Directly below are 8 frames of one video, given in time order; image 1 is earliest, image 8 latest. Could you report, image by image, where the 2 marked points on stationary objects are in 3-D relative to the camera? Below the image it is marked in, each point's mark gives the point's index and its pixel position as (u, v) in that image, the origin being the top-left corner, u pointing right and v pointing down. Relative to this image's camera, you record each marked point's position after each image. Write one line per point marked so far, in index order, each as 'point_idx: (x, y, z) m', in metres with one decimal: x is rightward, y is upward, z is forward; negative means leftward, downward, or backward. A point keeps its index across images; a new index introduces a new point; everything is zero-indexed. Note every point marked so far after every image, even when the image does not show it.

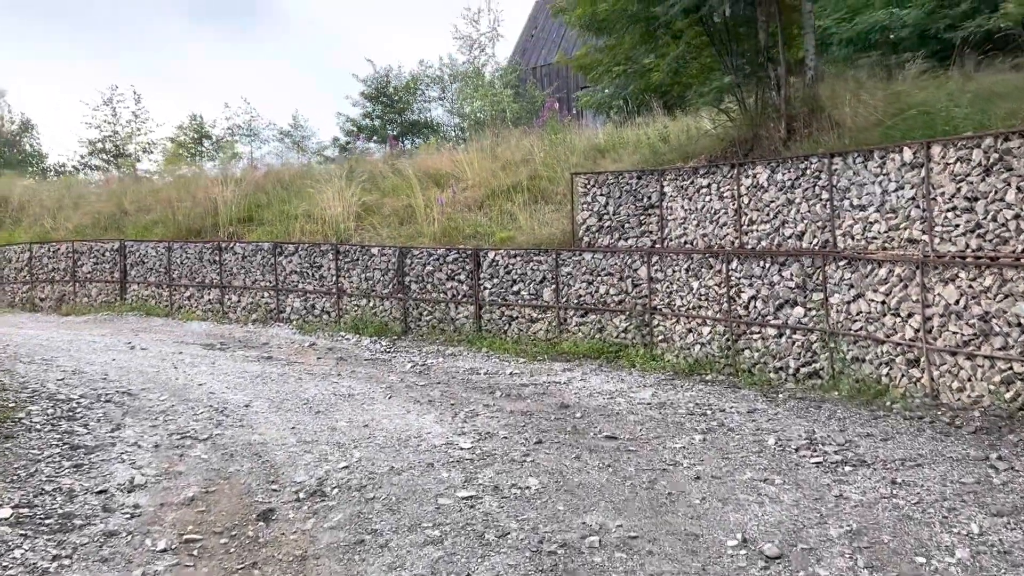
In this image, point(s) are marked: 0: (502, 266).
0: (-0.1, +0.2, +8.0) m
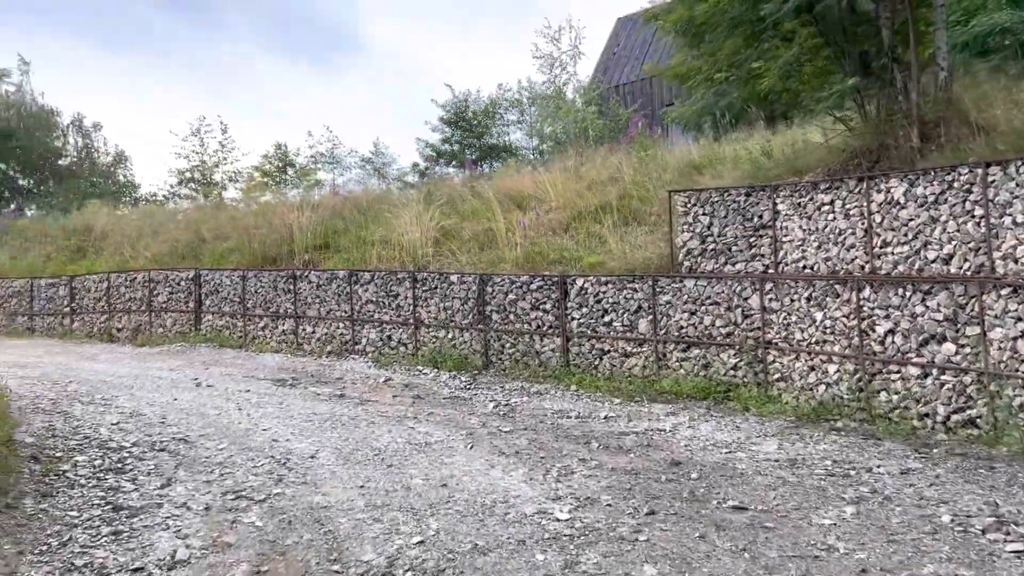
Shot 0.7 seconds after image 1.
0: (+0.7, -0.1, +7.3) m
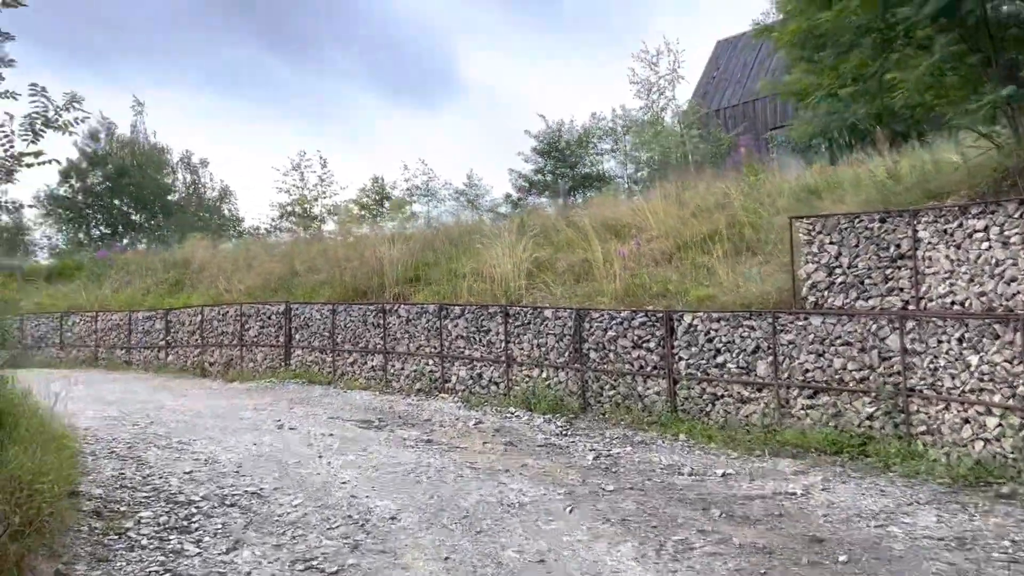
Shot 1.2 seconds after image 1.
0: (+1.5, -0.3, +6.6) m
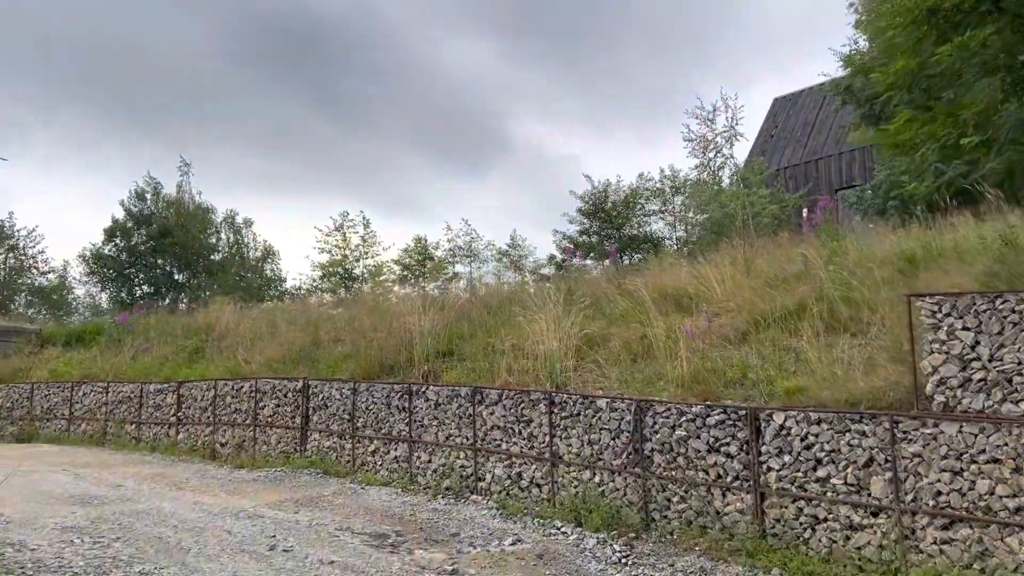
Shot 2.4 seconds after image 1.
0: (+1.8, -0.9, +5.3) m
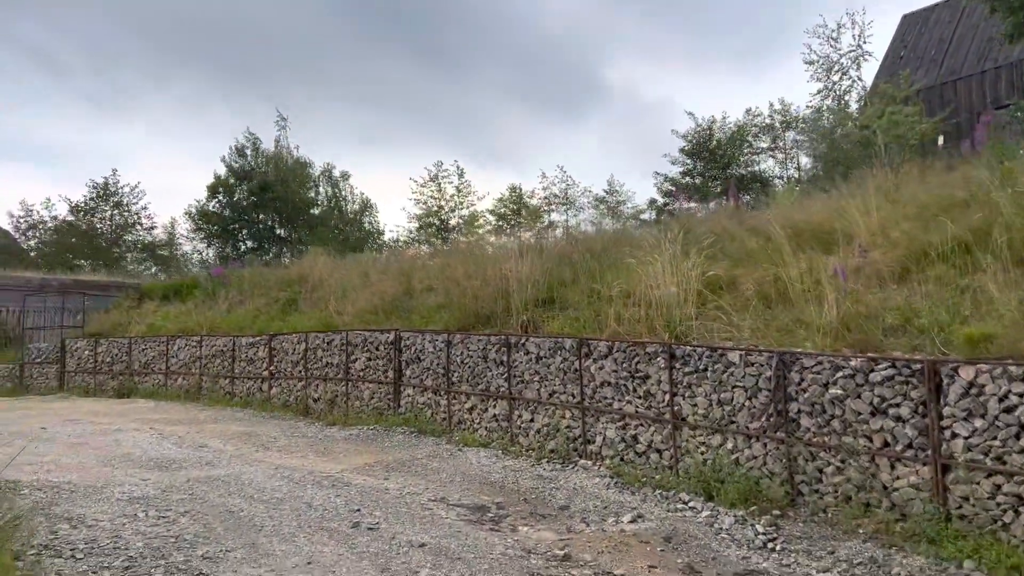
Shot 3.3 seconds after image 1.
0: (+2.4, -0.5, +4.2) m
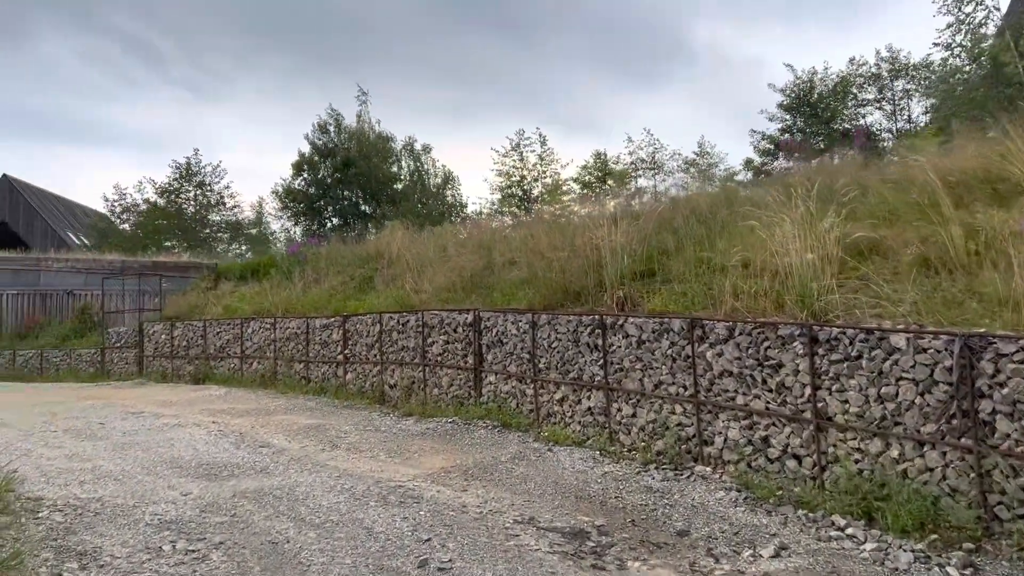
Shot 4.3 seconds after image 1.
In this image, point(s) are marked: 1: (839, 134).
0: (+2.8, -0.4, +3.0) m
1: (+7.0, +3.3, +18.0) m
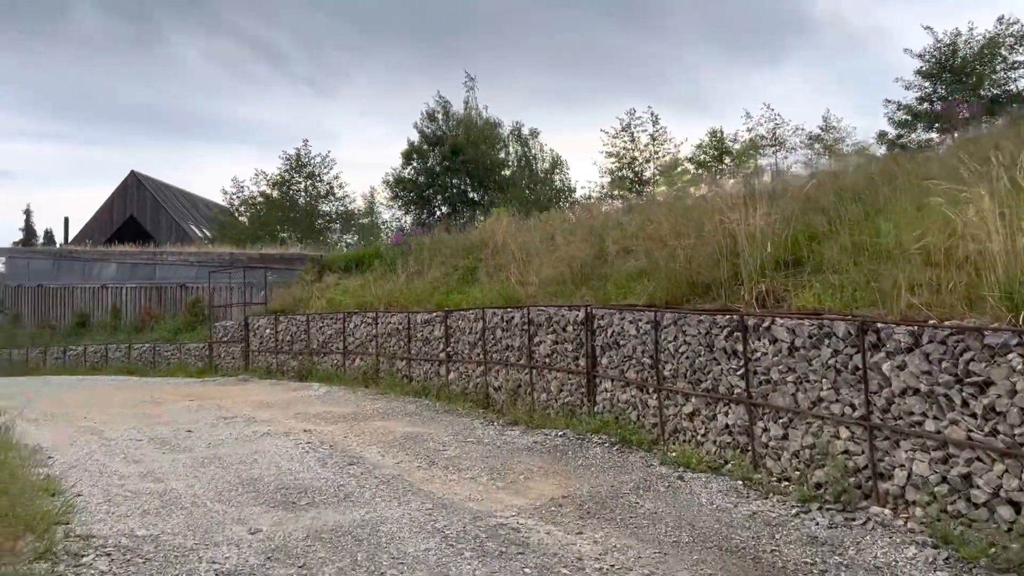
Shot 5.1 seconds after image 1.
0: (+3.1, -0.4, +1.7) m
1: (+9.2, +3.6, +16.0) m
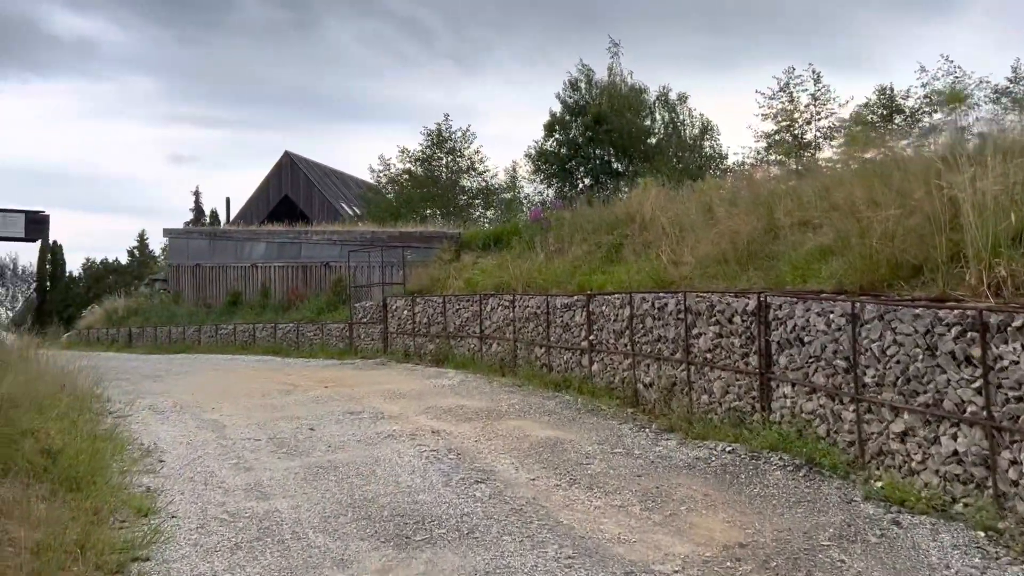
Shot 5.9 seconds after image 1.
0: (+3.2, -0.4, +0.3) m
1: (+11.6, +4.1, +13.2) m
